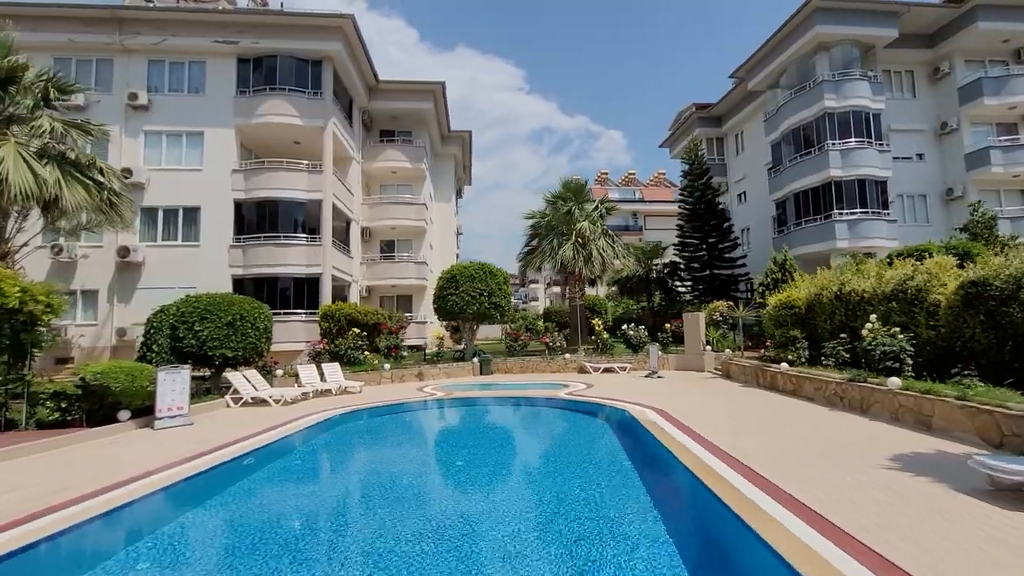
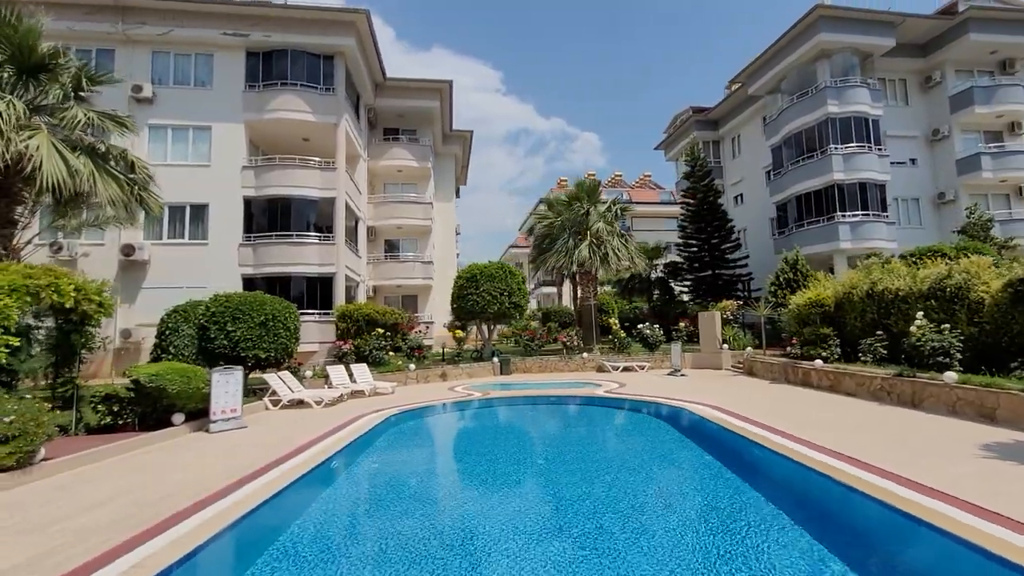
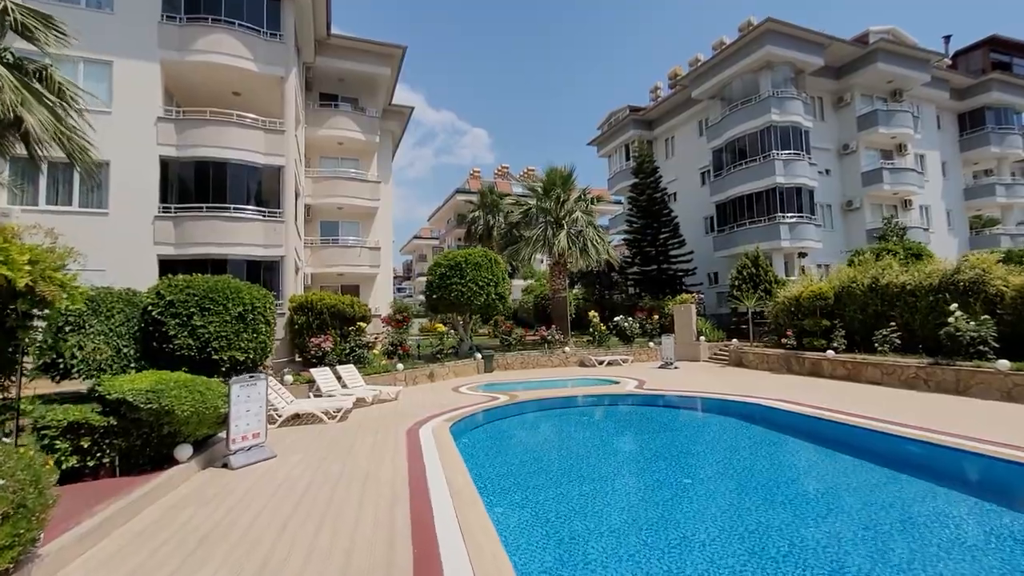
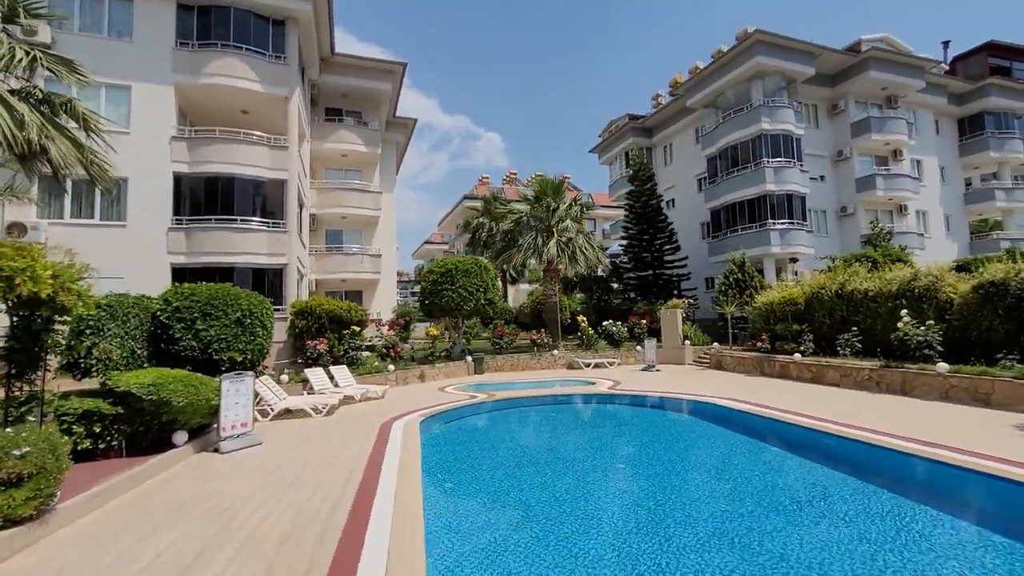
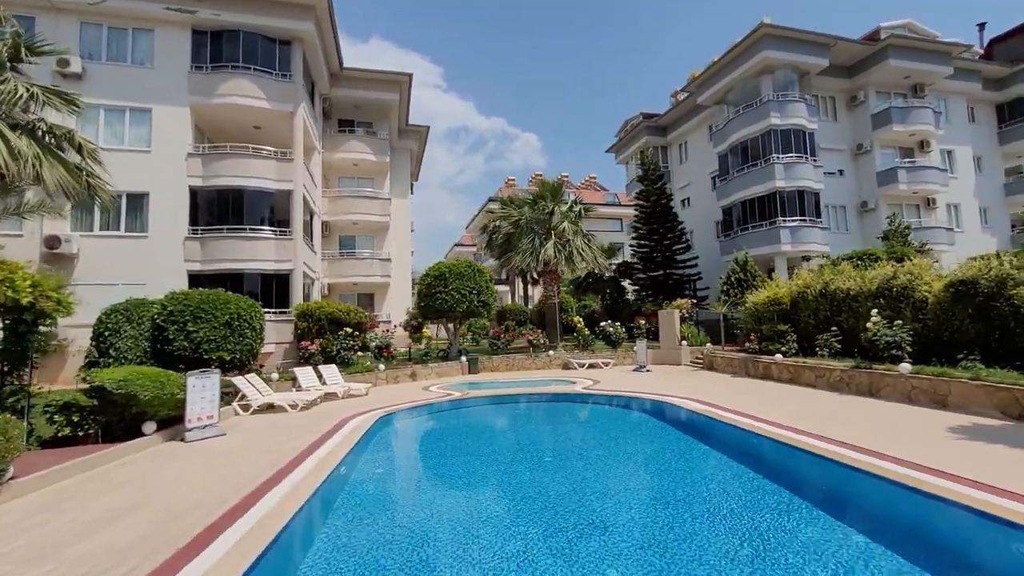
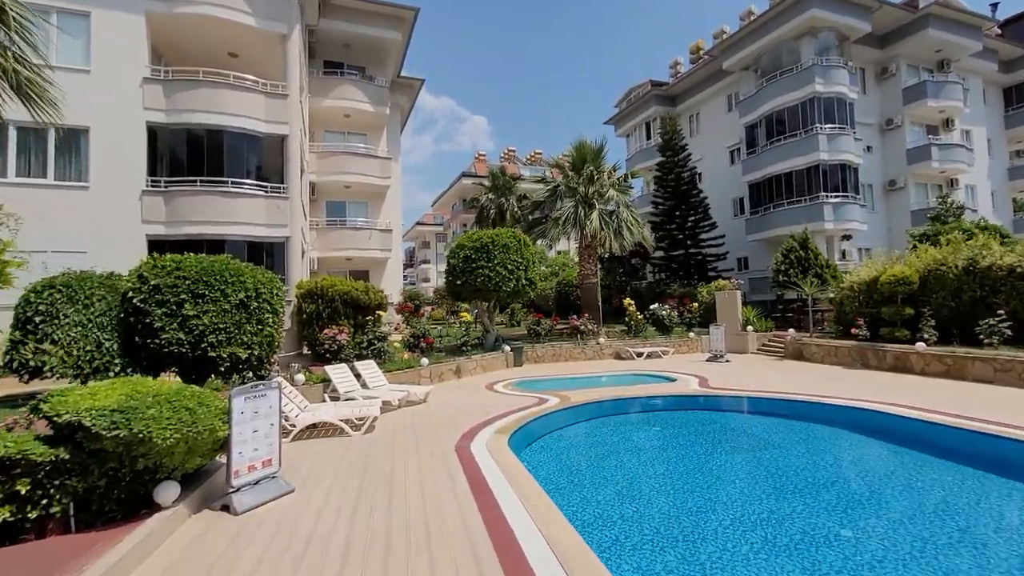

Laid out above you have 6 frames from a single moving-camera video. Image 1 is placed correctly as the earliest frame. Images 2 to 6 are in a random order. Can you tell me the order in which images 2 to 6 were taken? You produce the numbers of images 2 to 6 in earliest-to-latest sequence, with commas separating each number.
2, 5, 4, 3, 6
